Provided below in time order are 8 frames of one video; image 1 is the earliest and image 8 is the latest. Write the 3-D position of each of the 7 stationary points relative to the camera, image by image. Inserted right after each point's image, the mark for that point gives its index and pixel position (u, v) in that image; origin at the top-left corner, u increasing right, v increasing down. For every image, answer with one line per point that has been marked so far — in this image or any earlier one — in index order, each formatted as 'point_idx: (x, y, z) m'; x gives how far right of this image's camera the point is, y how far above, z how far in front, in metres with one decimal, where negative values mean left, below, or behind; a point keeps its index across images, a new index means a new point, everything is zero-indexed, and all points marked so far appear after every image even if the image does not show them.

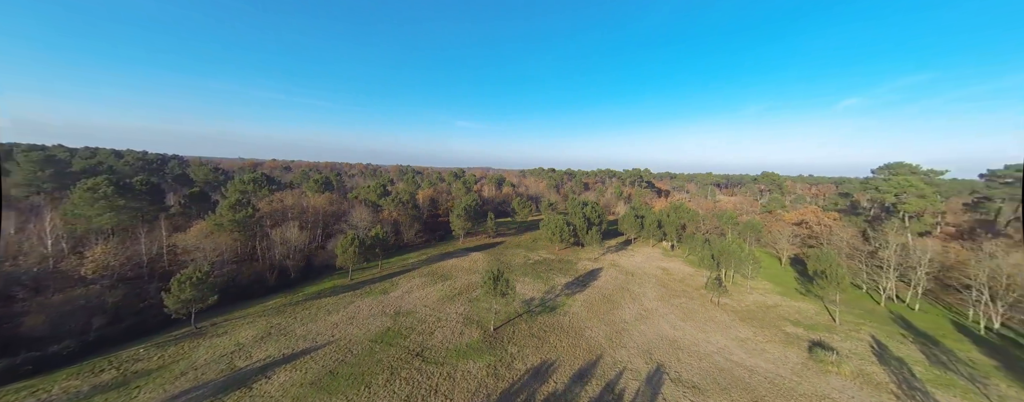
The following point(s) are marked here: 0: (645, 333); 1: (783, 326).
0: (+8.5, -8.5, +17.4) m
1: (+18.3, -8.5, +18.4) m
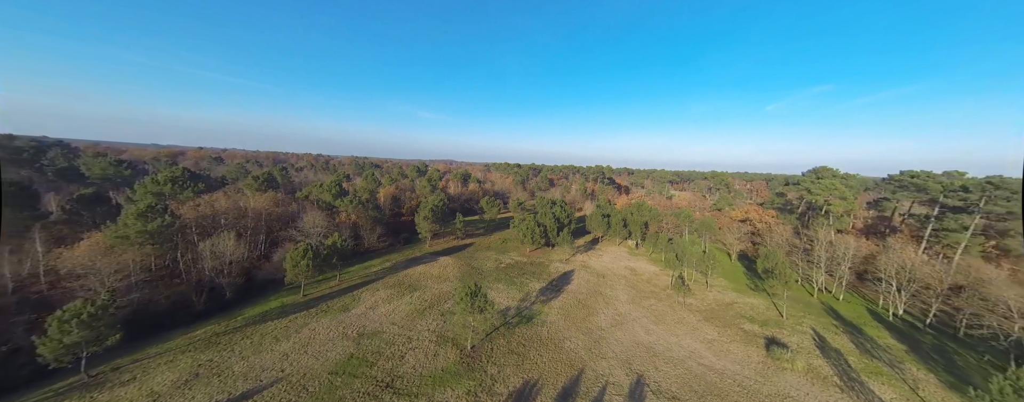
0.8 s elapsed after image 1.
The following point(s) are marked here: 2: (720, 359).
0: (+7.1, -9.0, +17.6) m
1: (+16.7, -9.0, +19.8) m
2: (+12.3, -9.3, +16.0) m
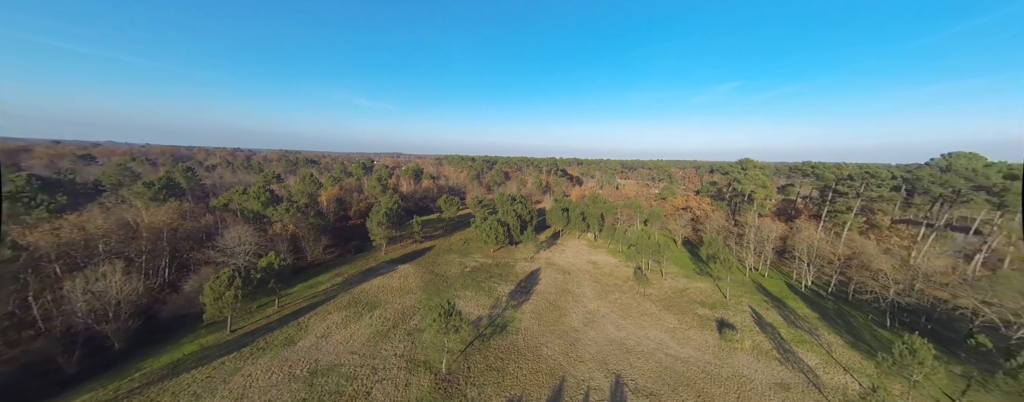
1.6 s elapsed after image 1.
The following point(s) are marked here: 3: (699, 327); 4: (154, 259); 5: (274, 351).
0: (+5.5, -9.1, +18.0) m
1: (+14.6, -8.7, +21.7) m
2: (+10.9, -9.3, +17.3) m
3: (+13.3, -9.0, +19.3) m
4: (-26.2, -4.2, +20.0) m
5: (-13.4, -8.4, +15.3) m
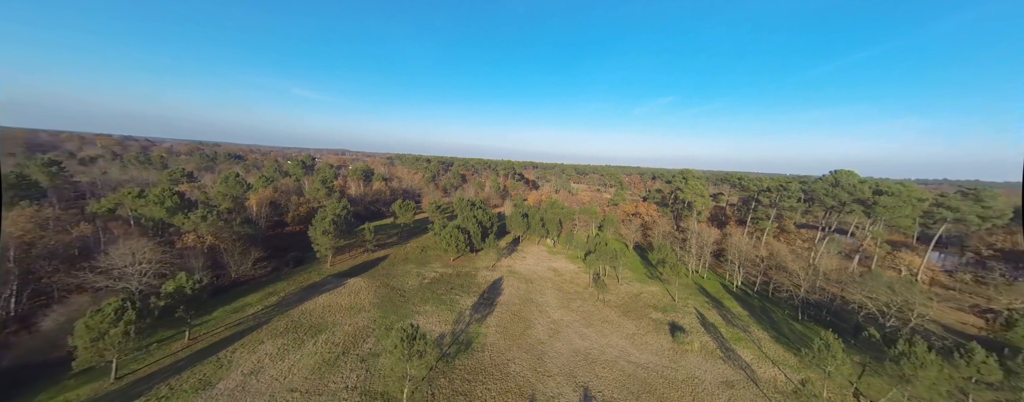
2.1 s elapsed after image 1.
0: (+3.3, -9.9, +18.0) m
1: (+11.7, -9.6, +23.2) m
2: (+8.7, -10.1, +18.2) m
3: (+10.8, -9.8, +20.6) m
4: (-28.3, -4.7, +14.9) m
5: (-15.0, -9.0, +12.4) m
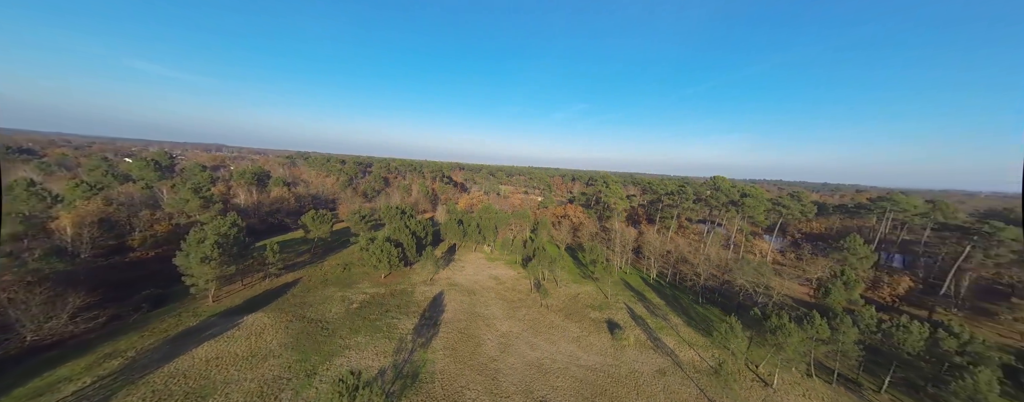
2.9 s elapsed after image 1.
0: (+0.2, -10.7, +17.6) m
1: (+7.0, -10.2, +24.8) m
2: (+5.4, -10.7, +19.2) m
3: (+6.8, -10.5, +22.1) m
4: (-29.6, -6.1, +6.5) m
5: (-16.0, -10.1, +7.5) m
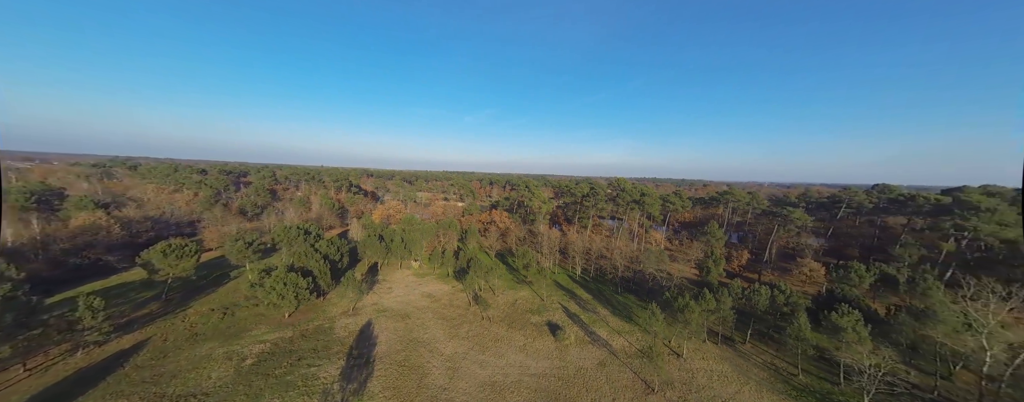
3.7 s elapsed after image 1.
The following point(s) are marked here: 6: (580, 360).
0: (-2.7, -11.7, +16.7) m
1: (+1.7, -11.0, +25.5) m
2: (+1.8, -11.5, +19.7) m
3: (+2.3, -11.2, +22.9) m
4: (-28.2, -8.3, -2.6) m
5: (-15.3, -11.7, +2.3) m
6: (+4.9, -11.5, +19.7) m
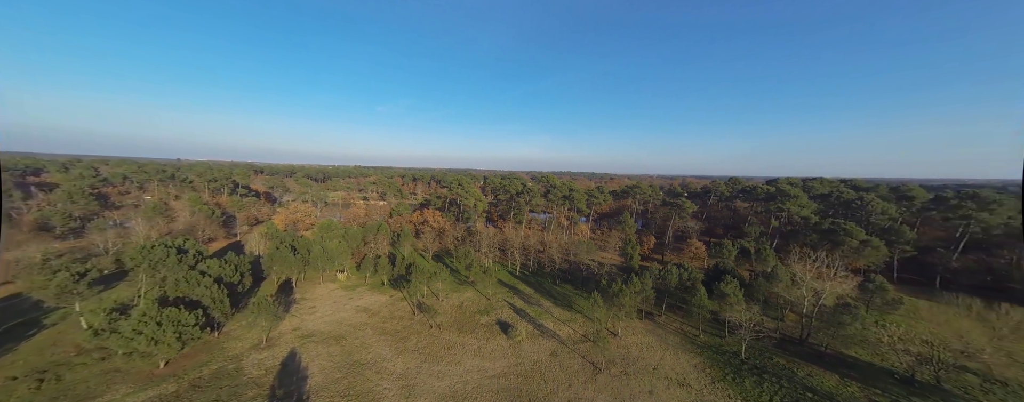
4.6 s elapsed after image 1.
0: (-4.9, -12.1, +15.9) m
1: (-3.0, -11.2, +25.6) m
2: (-1.3, -11.7, +20.0) m
3: (-1.7, -11.4, +23.2) m
4: (-24.5, -10.0, -9.4) m
5: (-13.2, -12.8, -1.3) m
6: (+1.7, -11.7, +20.9) m
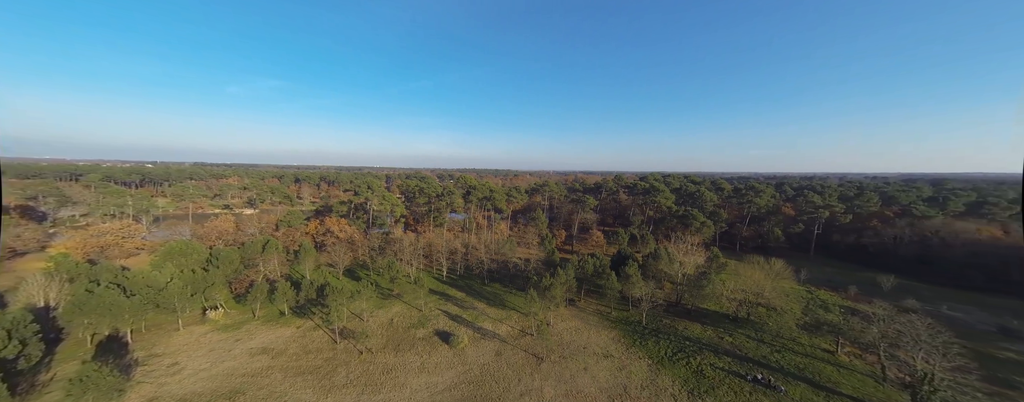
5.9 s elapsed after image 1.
0: (-7.1, -13.0, +14.5) m
1: (-8.6, -12.0, +24.2) m
2: (-5.1, -12.5, +19.5) m
3: (-6.5, -12.2, +22.3) m
4: (-17.4, -11.9, -16.0) m
5: (-9.3, -14.2, -4.5) m
6: (-2.6, -12.3, +21.3) m
